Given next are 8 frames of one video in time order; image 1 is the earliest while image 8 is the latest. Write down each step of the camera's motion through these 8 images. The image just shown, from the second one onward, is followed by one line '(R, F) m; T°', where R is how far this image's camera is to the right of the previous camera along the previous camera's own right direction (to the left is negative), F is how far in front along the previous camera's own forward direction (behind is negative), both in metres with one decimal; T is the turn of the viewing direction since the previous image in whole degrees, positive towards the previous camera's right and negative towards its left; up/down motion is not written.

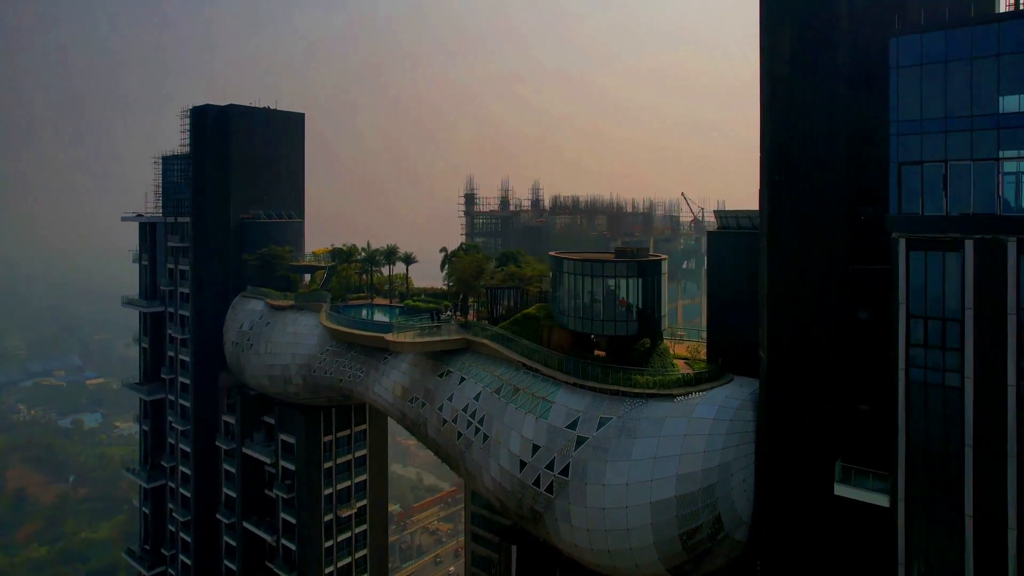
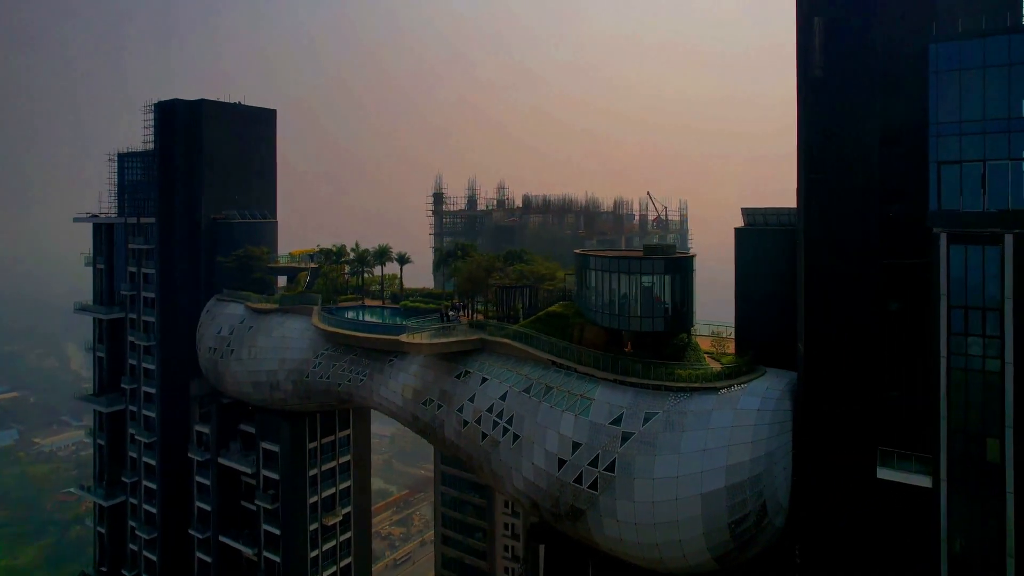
(-5.5, +0.4) m; +6°
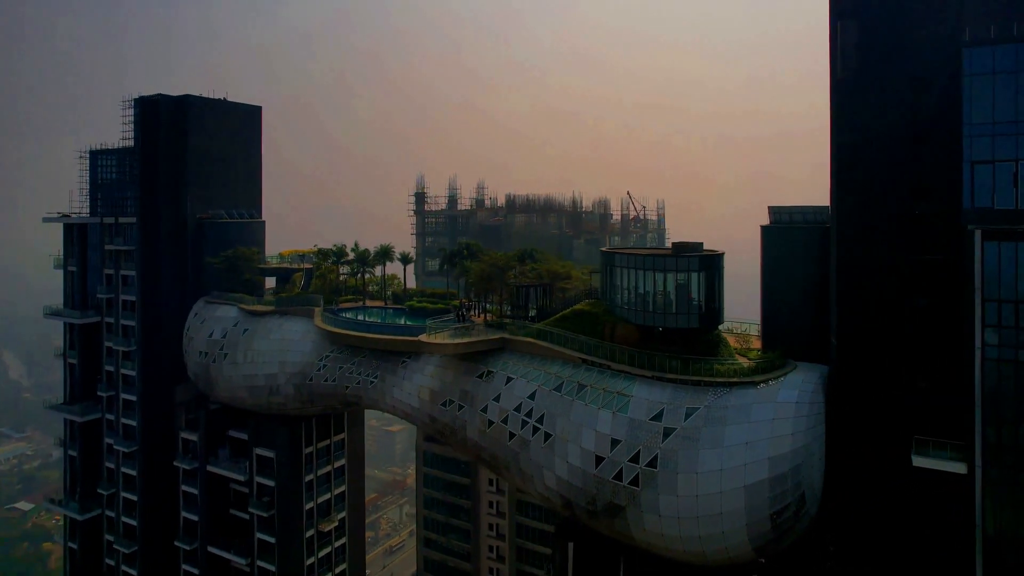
(-4.4, +0.3) m; +4°
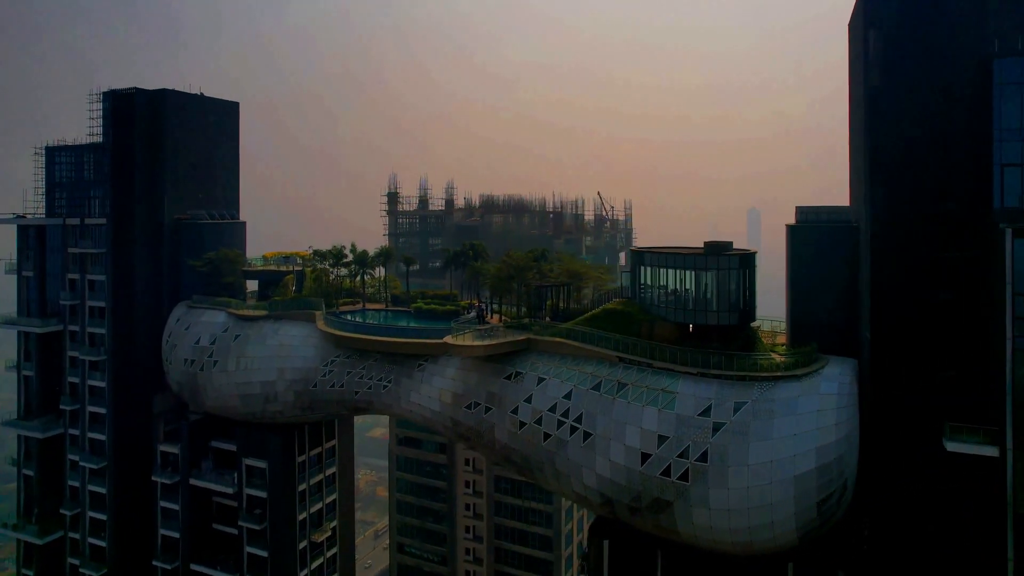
(-6.0, +0.5) m; +6°
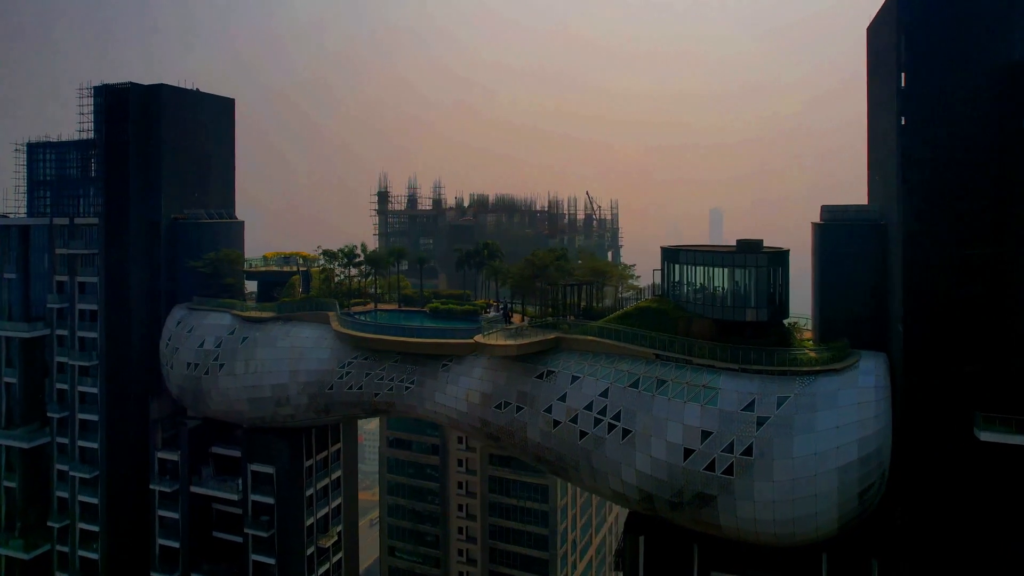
(-4.5, +0.2) m; +3°
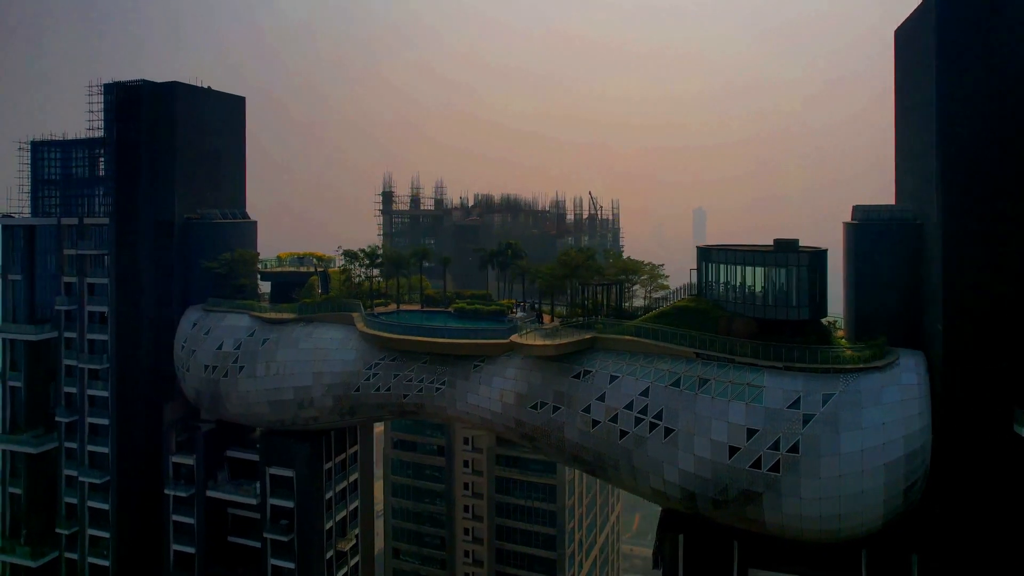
(-3.7, +0.1) m; +2°
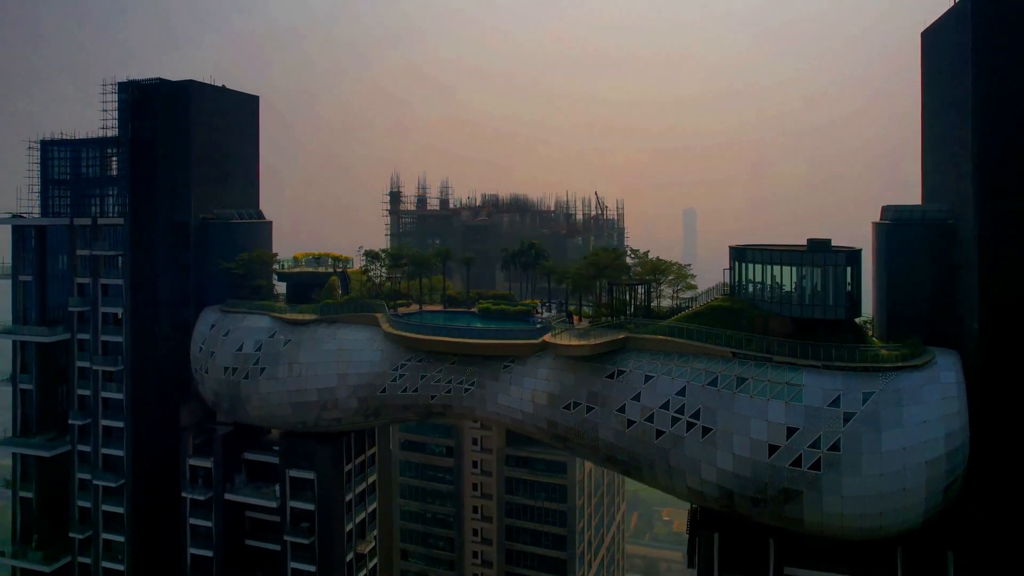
(-2.9, +0.1) m; +1°
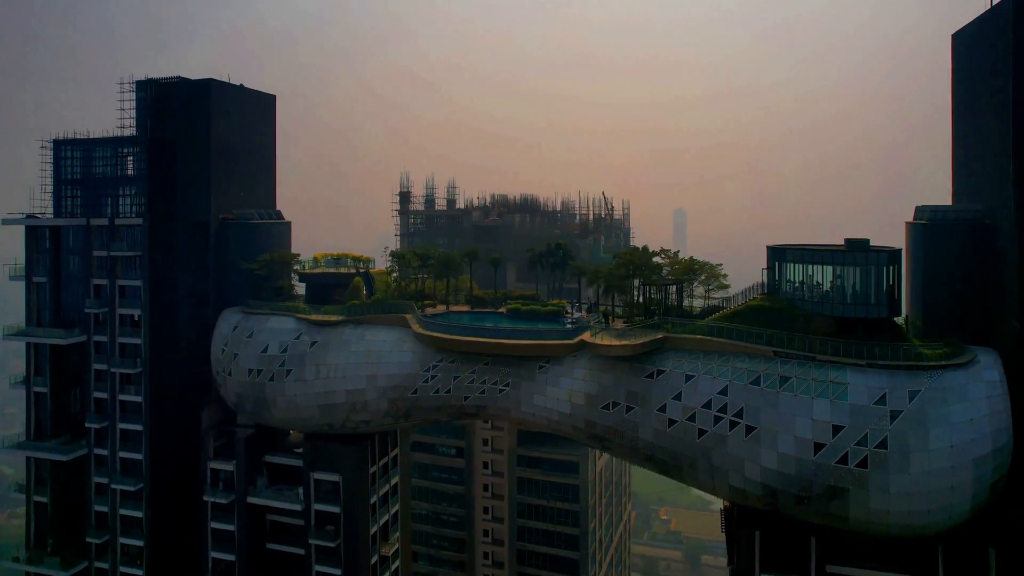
(-3.4, +0.2) m; +1°
